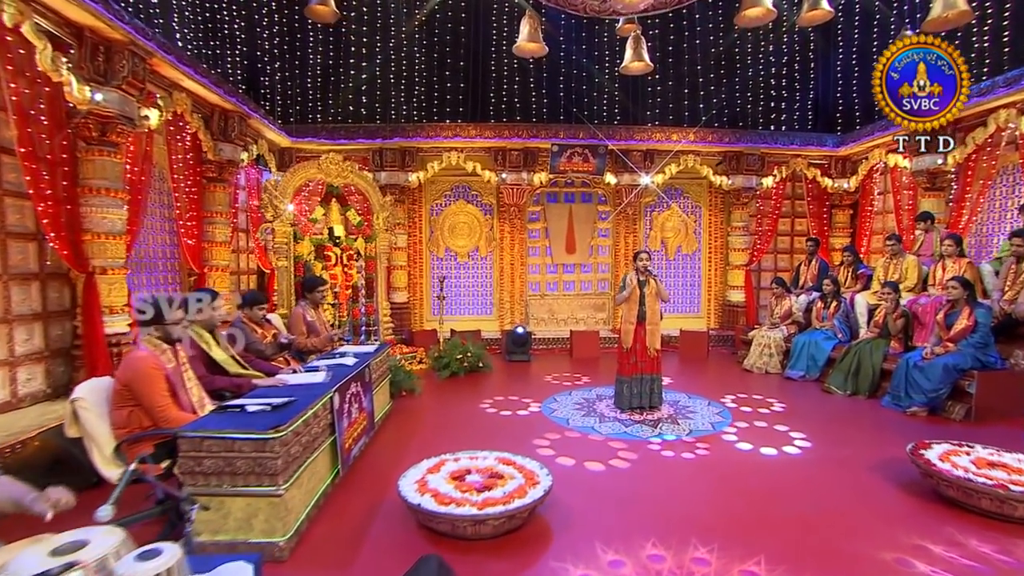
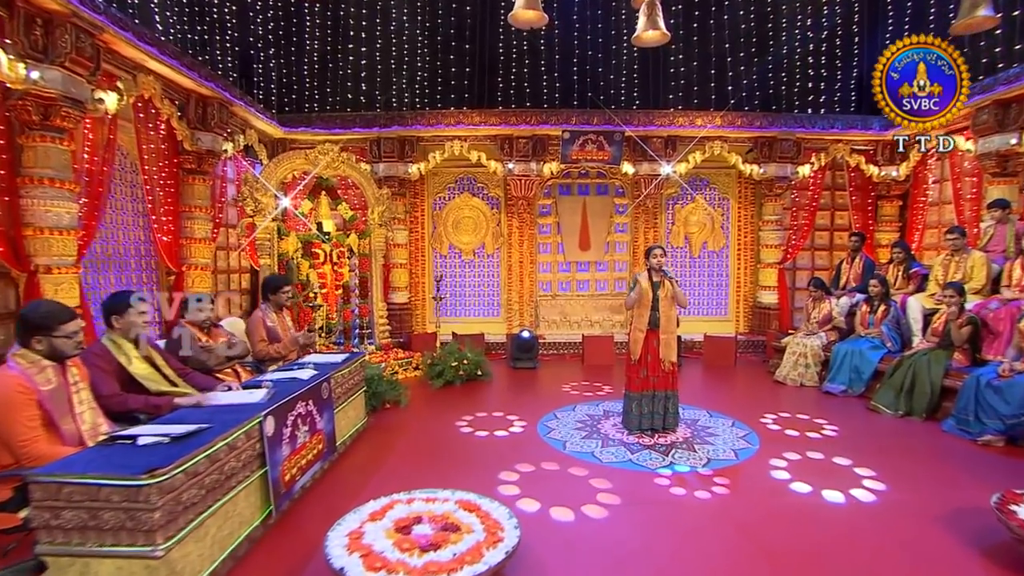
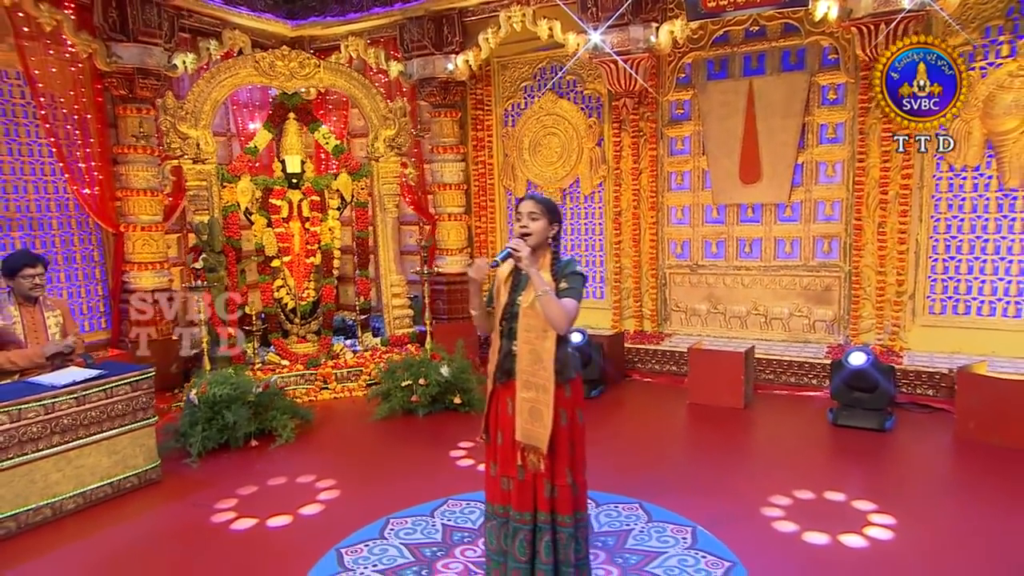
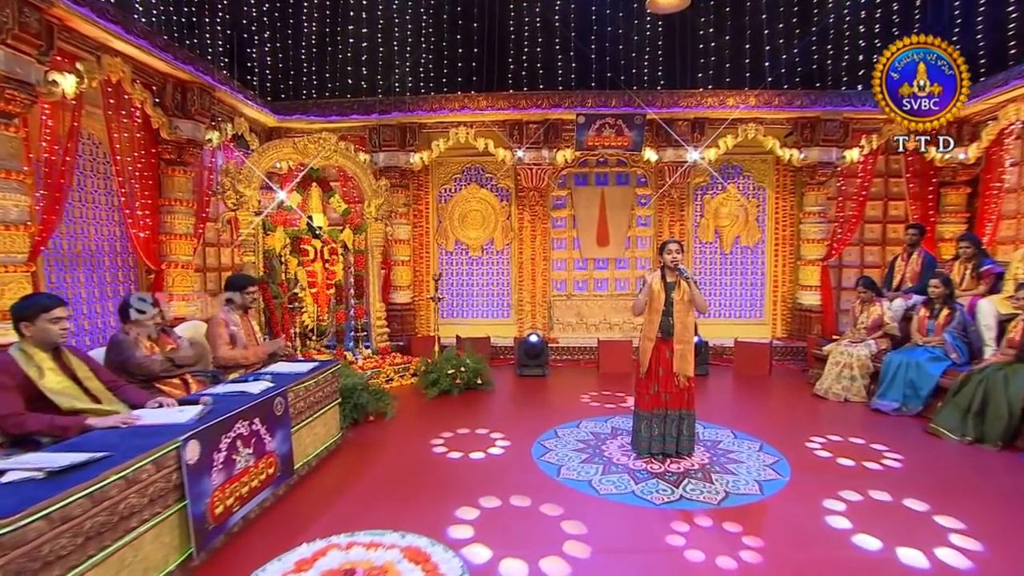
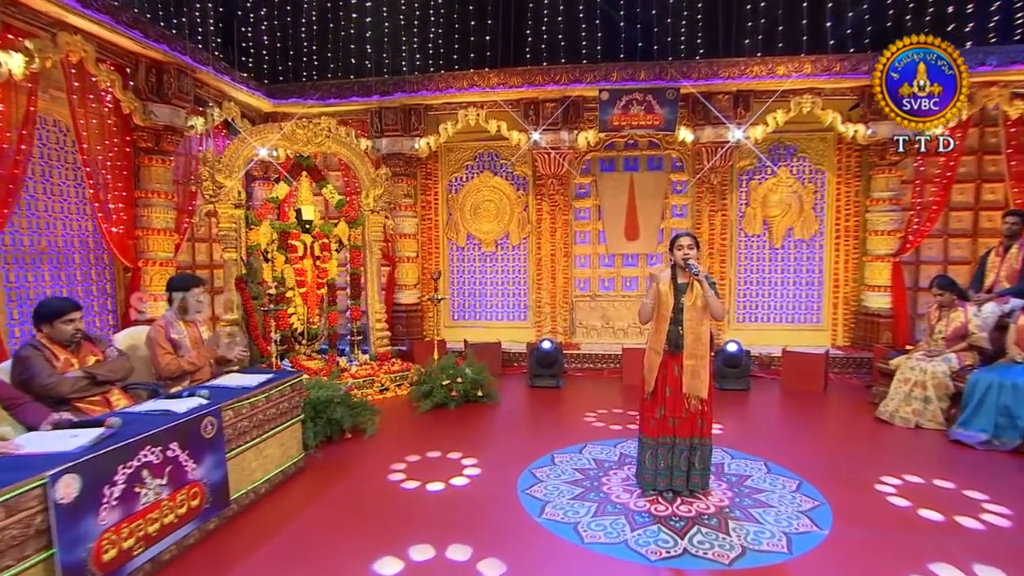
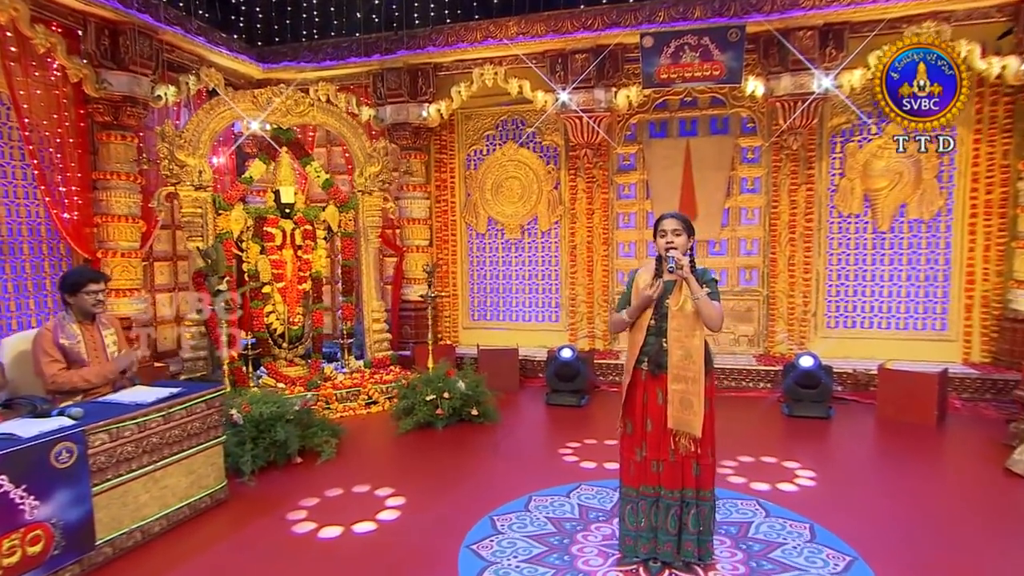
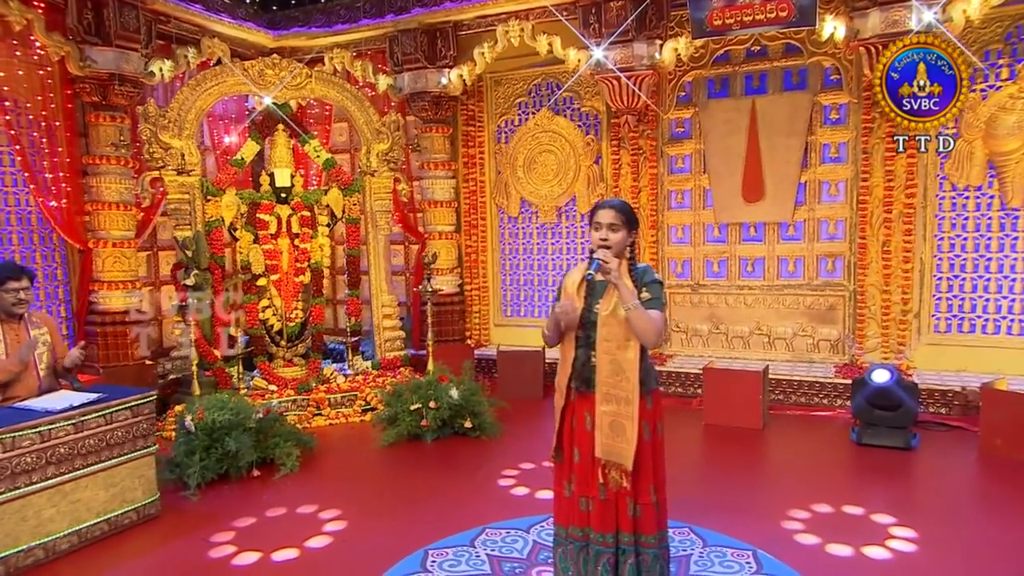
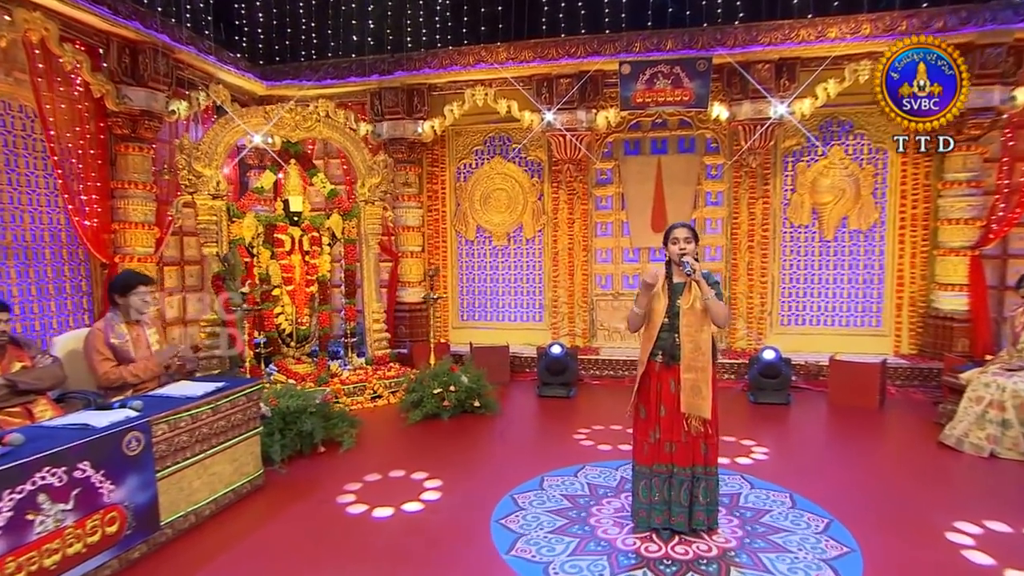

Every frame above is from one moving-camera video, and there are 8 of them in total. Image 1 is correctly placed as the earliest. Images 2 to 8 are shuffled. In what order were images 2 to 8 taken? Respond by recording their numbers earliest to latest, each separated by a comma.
2, 4, 5, 8, 6, 7, 3
